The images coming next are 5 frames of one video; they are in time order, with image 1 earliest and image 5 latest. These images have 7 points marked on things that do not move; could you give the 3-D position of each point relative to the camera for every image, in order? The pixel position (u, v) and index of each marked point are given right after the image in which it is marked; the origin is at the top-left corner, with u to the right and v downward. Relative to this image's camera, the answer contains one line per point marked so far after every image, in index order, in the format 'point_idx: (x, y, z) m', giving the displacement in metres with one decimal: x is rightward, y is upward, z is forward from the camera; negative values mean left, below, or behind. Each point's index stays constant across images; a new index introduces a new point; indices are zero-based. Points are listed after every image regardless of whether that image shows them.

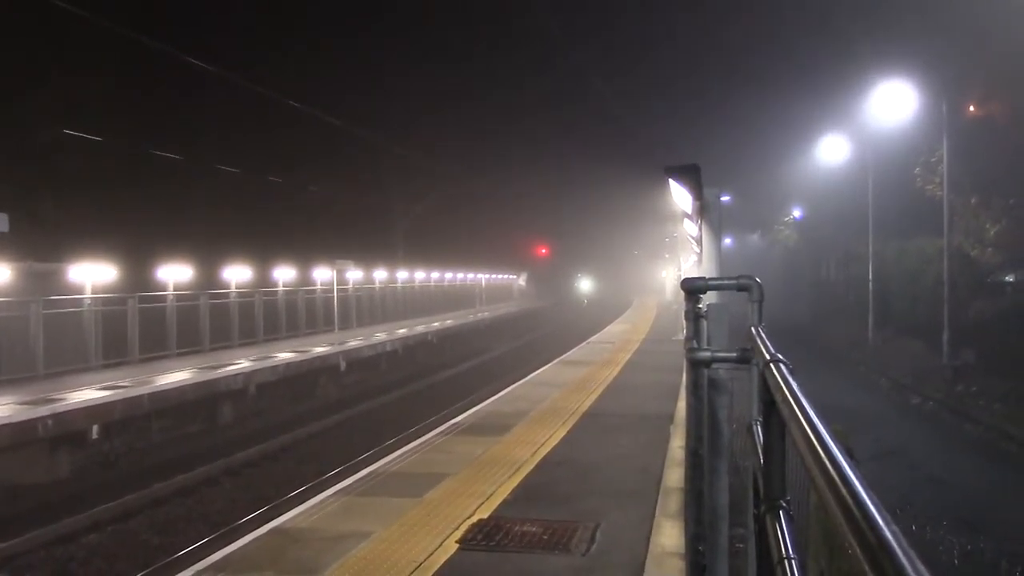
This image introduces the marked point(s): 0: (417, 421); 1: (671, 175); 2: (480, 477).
0: (-1.7, -2.4, +15.6) m
1: (+1.9, +1.3, +11.4) m
2: (-0.4, -2.3, +11.4) m
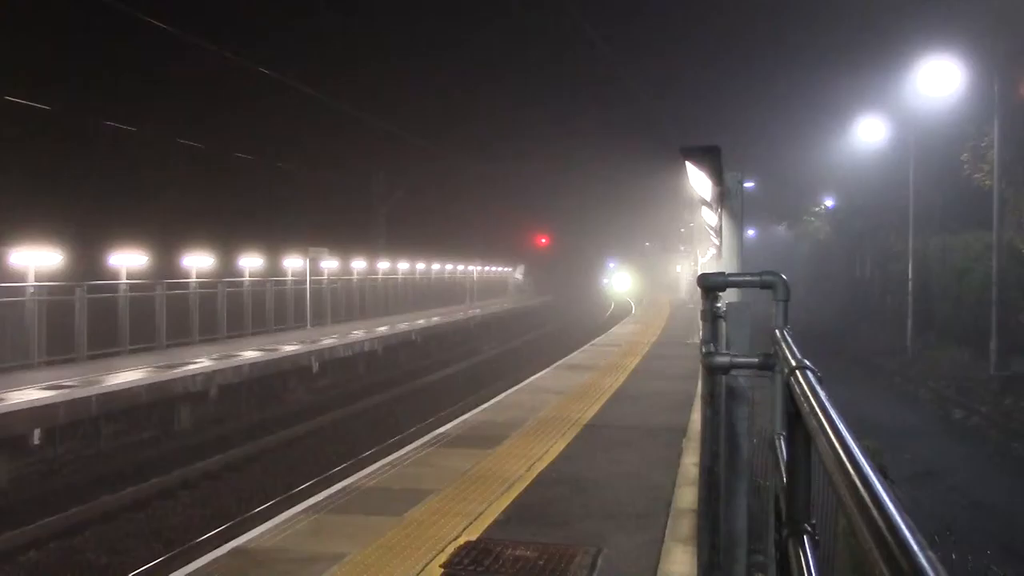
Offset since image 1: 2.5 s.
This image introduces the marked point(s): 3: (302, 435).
0: (-1.8, -2.3, +14.3) m
1: (+1.8, +1.4, +10.0) m
2: (-0.5, -2.2, +10.1) m
3: (-3.2, -2.2, +13.9) m
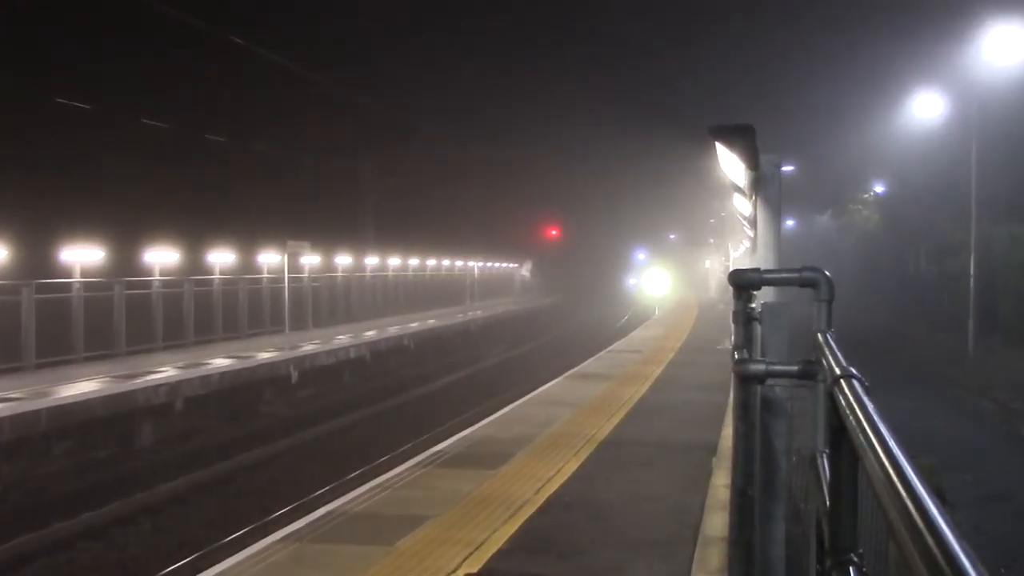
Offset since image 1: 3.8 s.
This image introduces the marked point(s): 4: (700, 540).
0: (-1.7, -2.2, +13.1) m
1: (+1.9, +1.4, +8.7) m
2: (-0.4, -2.2, +8.9) m
3: (-3.1, -2.2, +12.7) m
4: (+1.7, -2.3, +8.5) m
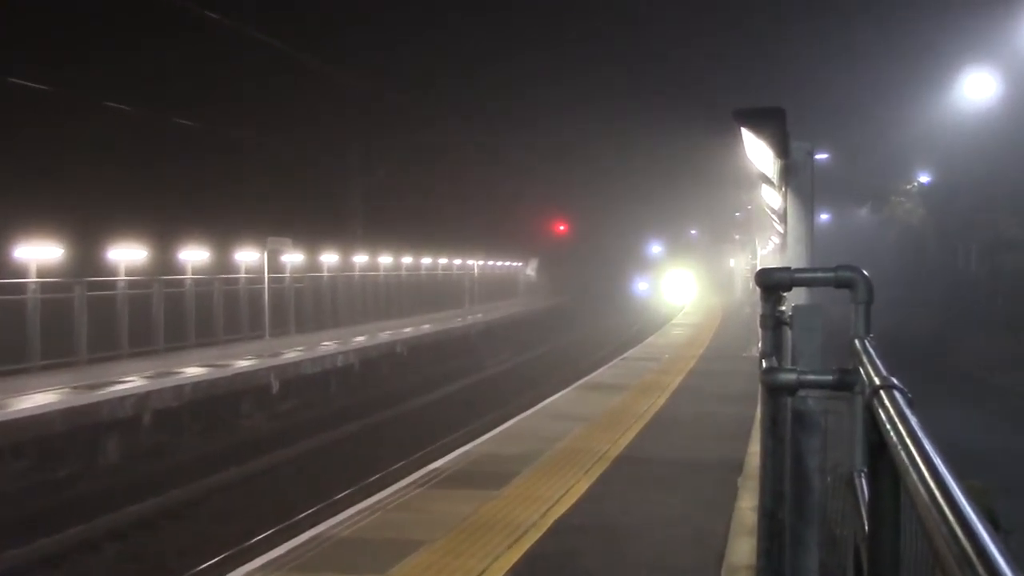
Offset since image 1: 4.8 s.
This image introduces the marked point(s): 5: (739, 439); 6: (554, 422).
0: (-1.6, -2.2, +12.2) m
1: (+1.9, +1.4, +7.8) m
2: (-0.4, -2.2, +8.0) m
3: (-3.0, -2.2, +11.8) m
4: (+1.7, -2.3, +7.6) m
5: (+2.7, -1.8, +11.3) m
6: (+0.6, -1.7, +12.3) m
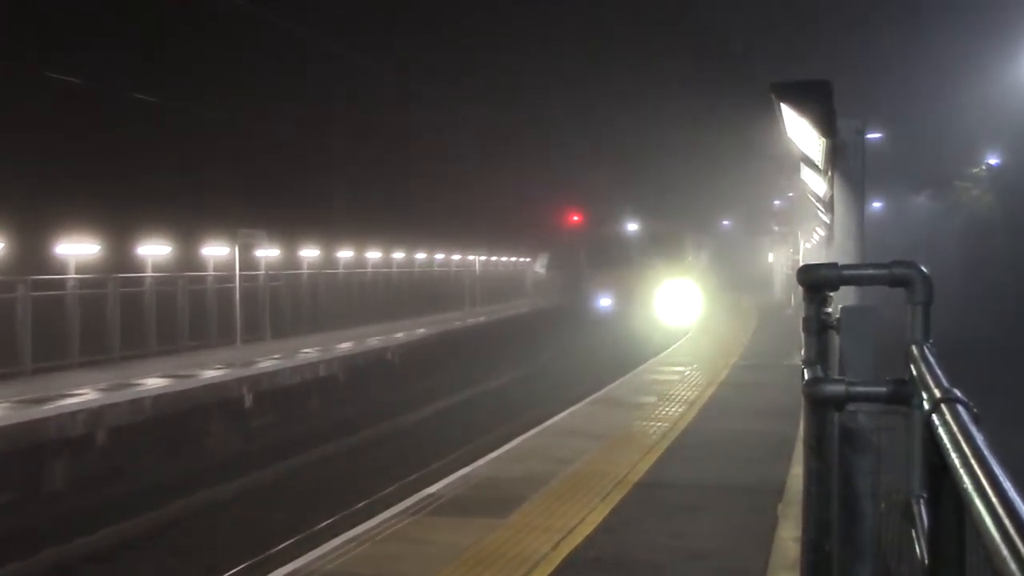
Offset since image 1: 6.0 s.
0: (-1.5, -2.2, +11.2) m
1: (+1.9, +1.4, +6.7) m
2: (-0.3, -2.2, +6.9) m
3: (-2.9, -2.2, +10.7) m
4: (+1.8, -2.3, +6.5) m
5: (+2.8, -1.8, +10.2) m
6: (+0.7, -1.7, +11.2) m
